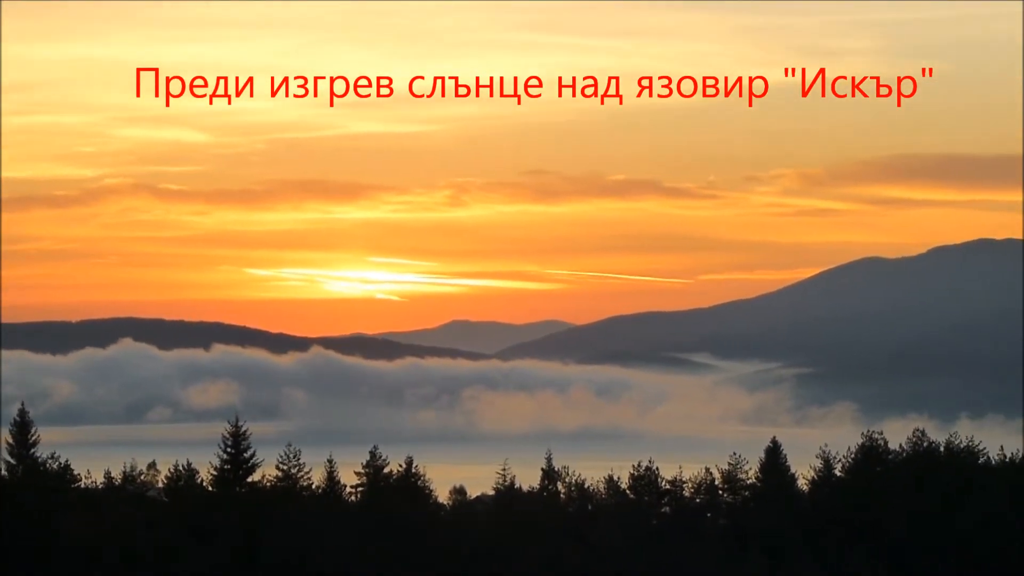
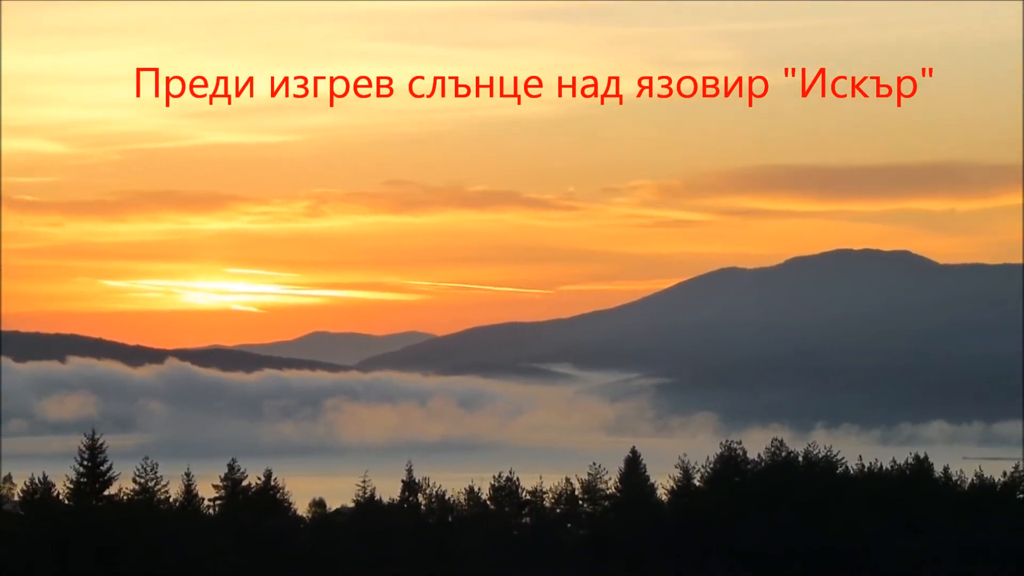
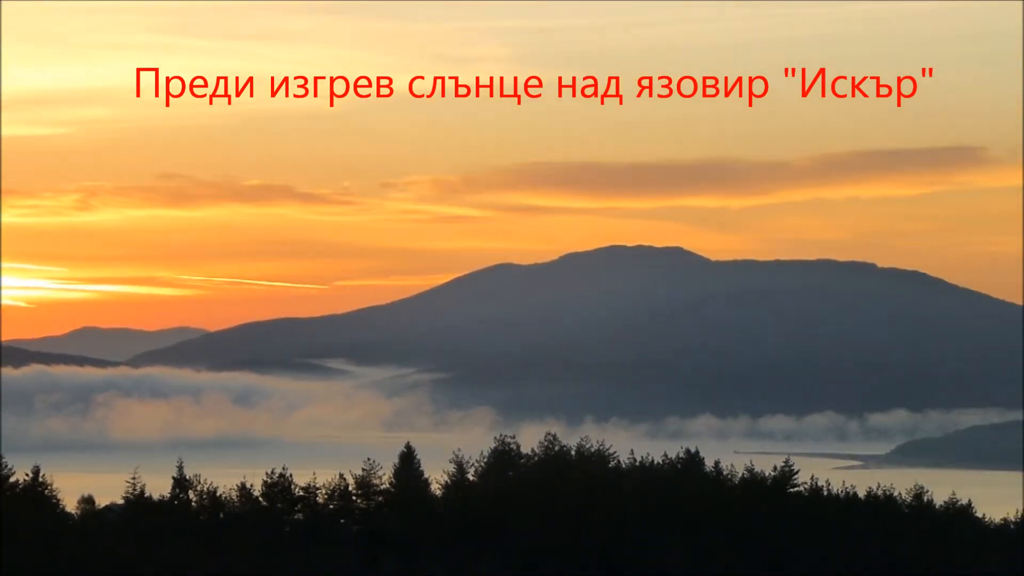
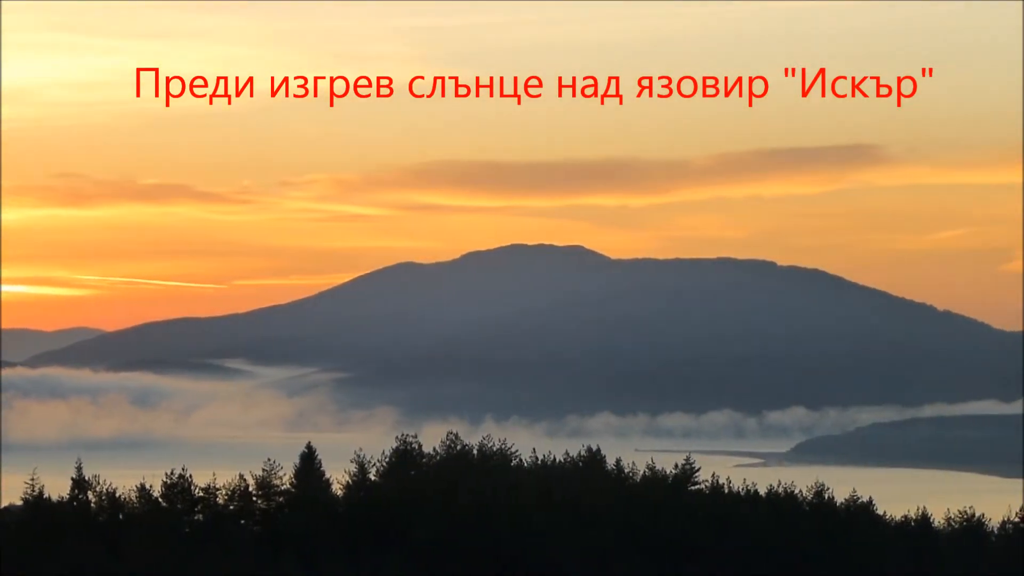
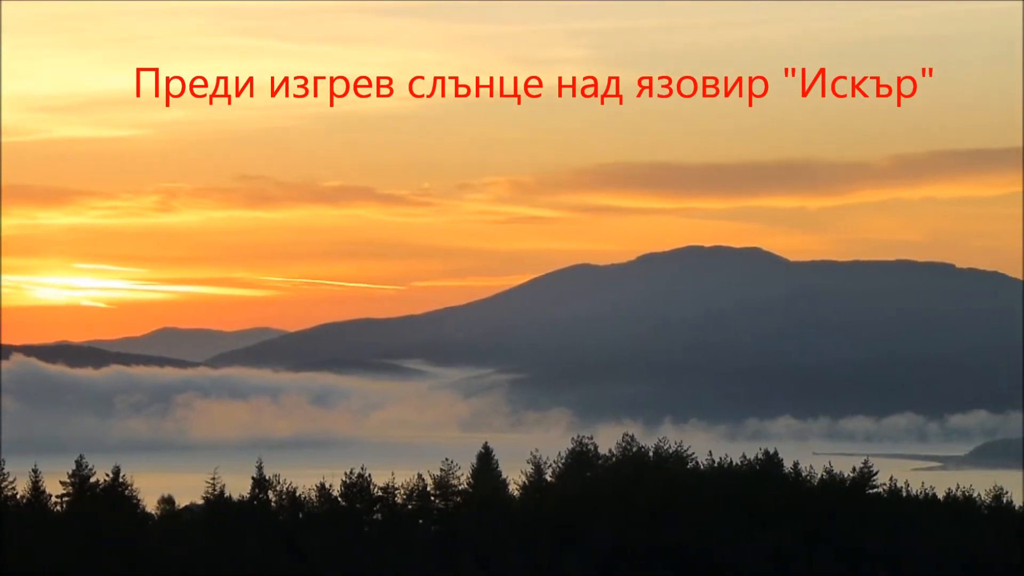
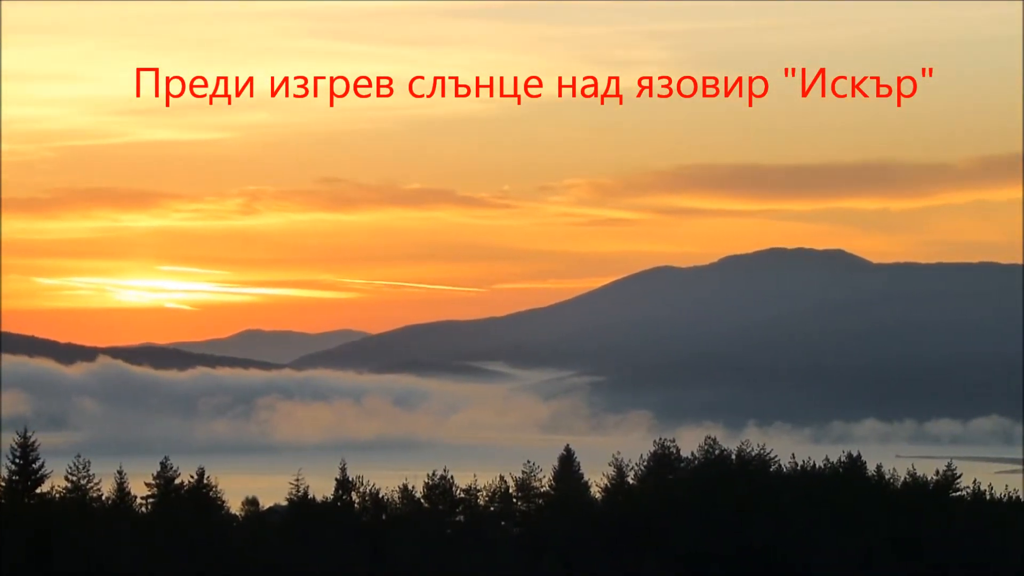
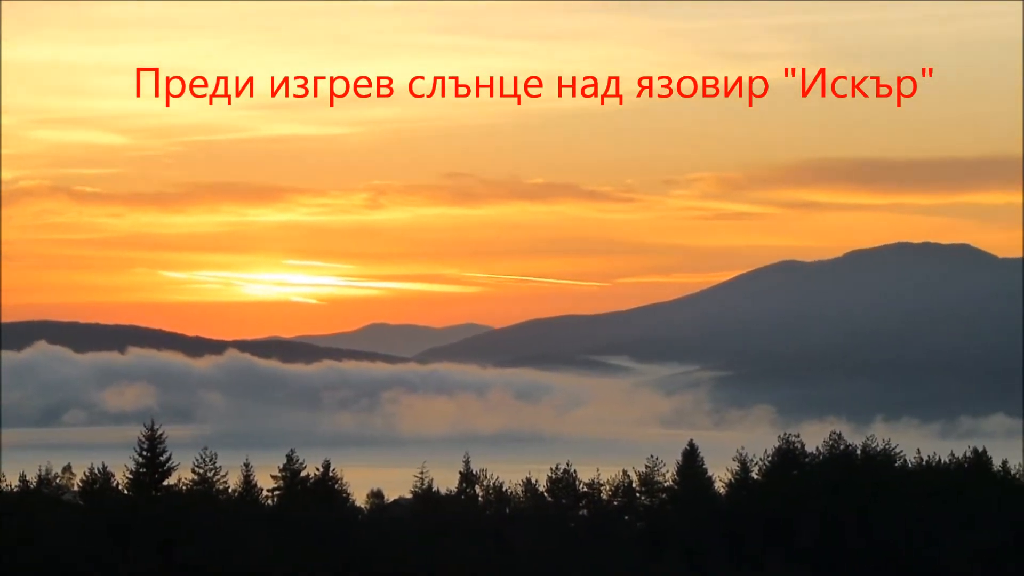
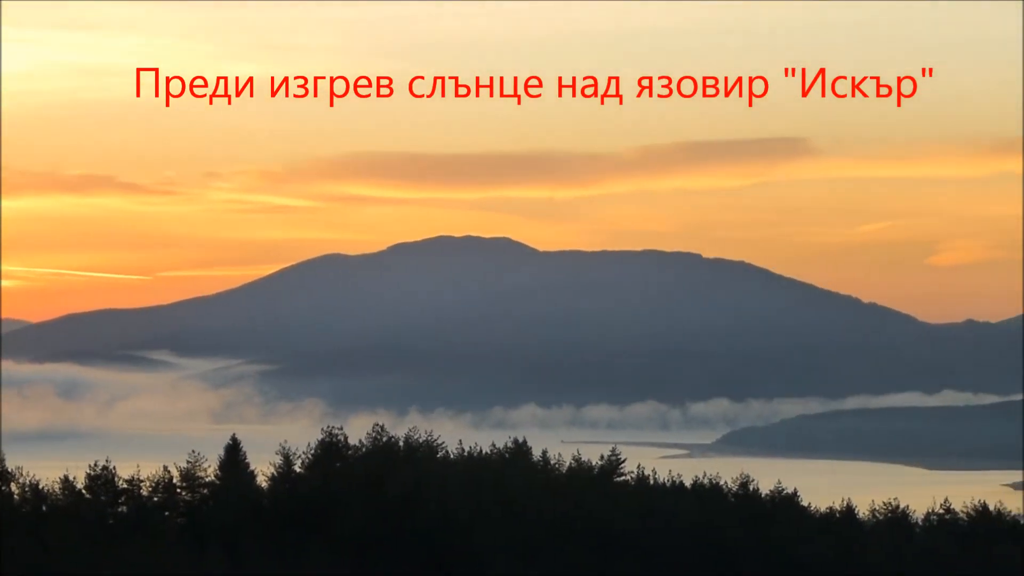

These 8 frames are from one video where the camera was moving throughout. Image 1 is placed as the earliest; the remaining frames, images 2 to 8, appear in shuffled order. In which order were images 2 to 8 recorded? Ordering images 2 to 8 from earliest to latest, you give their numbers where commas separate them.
7, 2, 6, 5, 3, 4, 8
